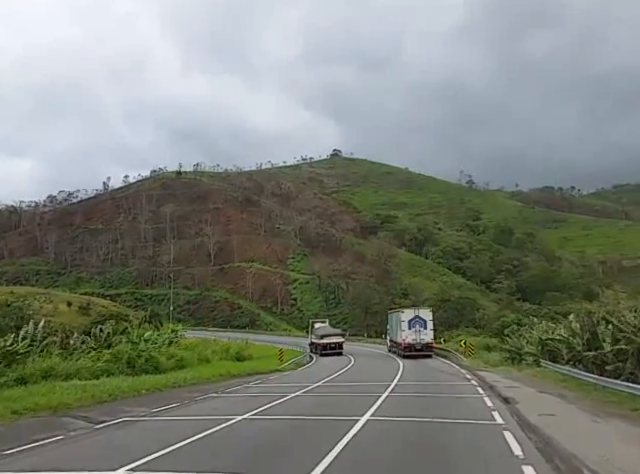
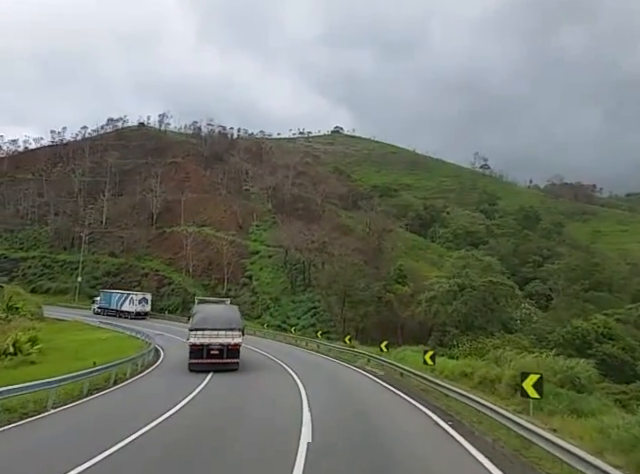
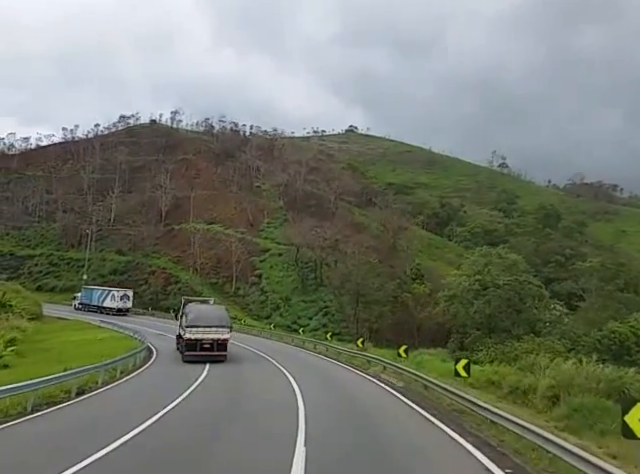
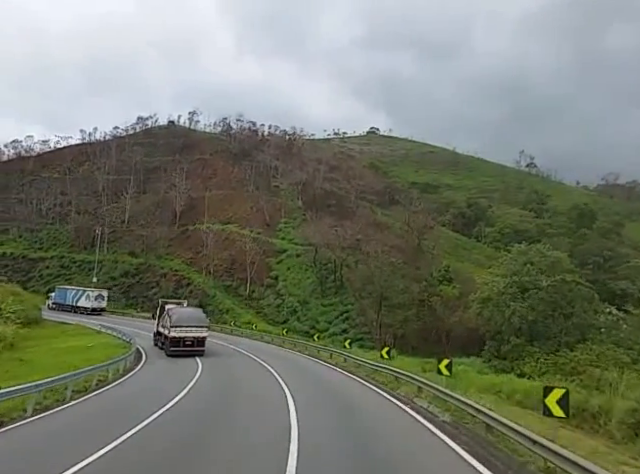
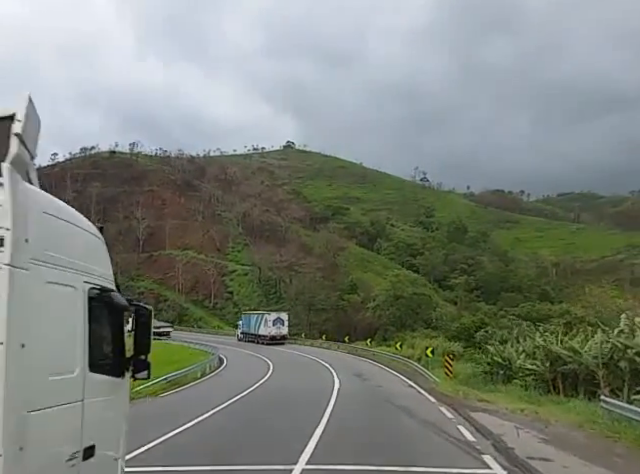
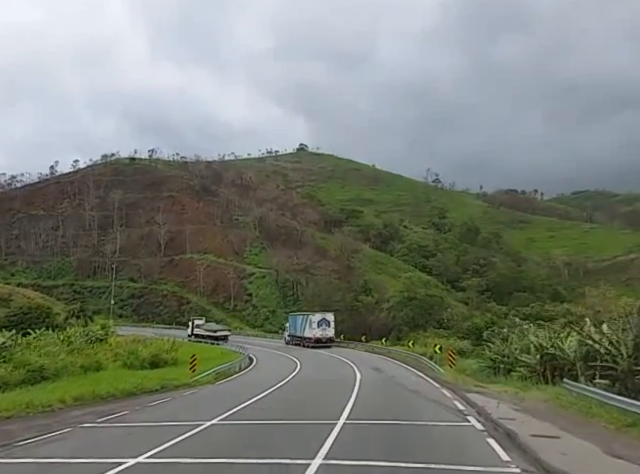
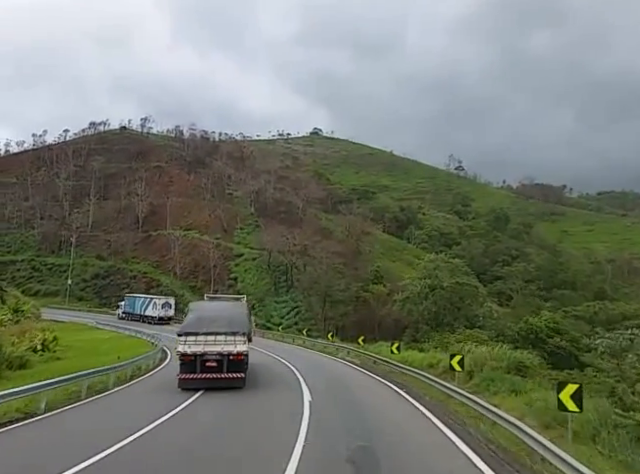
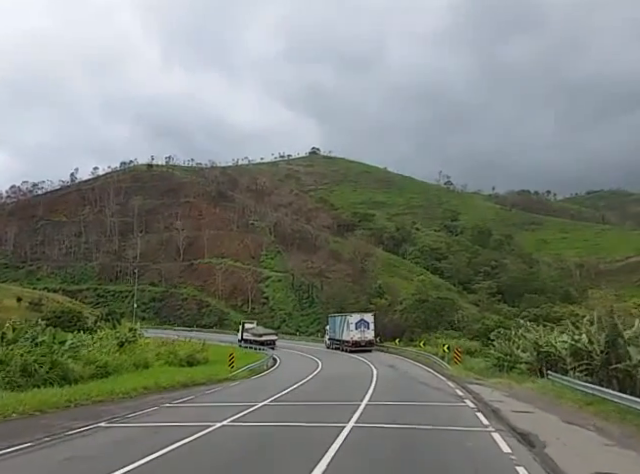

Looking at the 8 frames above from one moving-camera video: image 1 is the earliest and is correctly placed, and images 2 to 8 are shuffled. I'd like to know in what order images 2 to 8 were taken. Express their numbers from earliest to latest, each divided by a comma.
8, 6, 5, 7, 2, 3, 4
